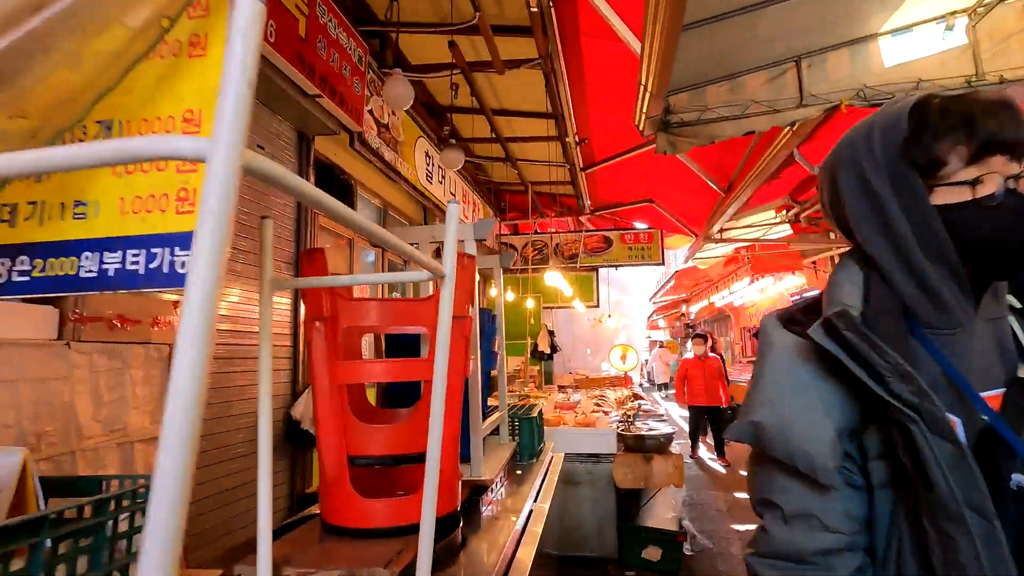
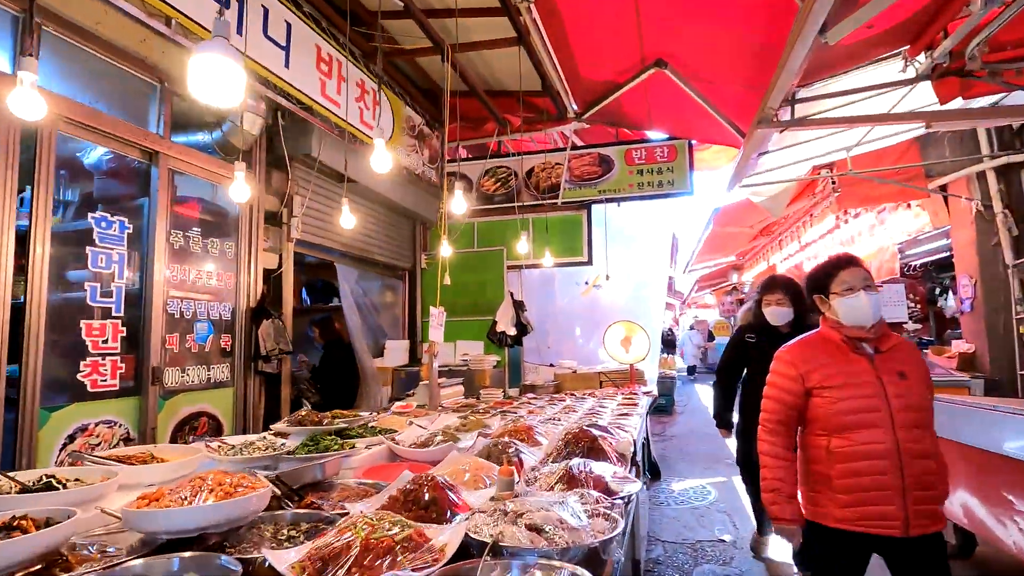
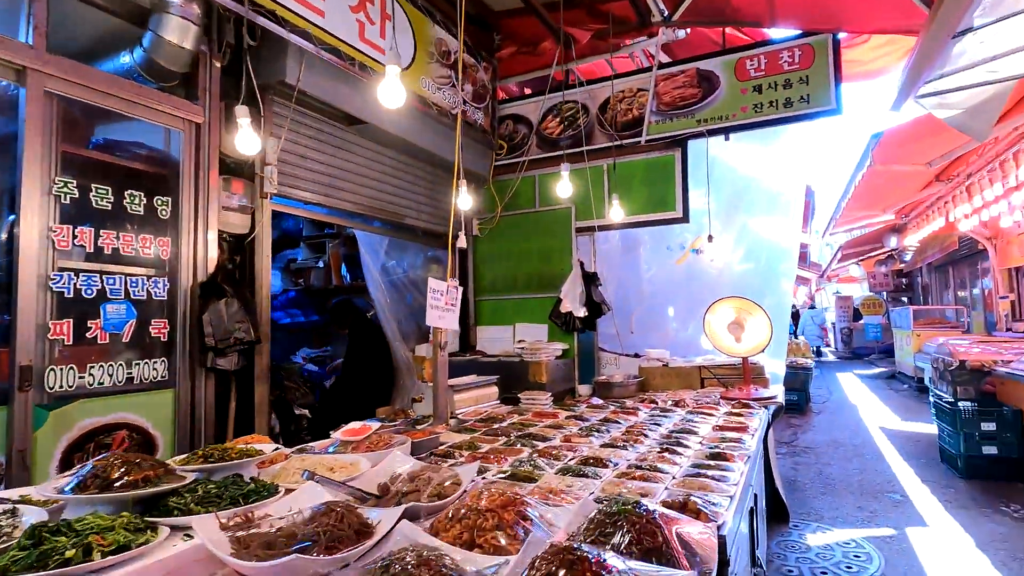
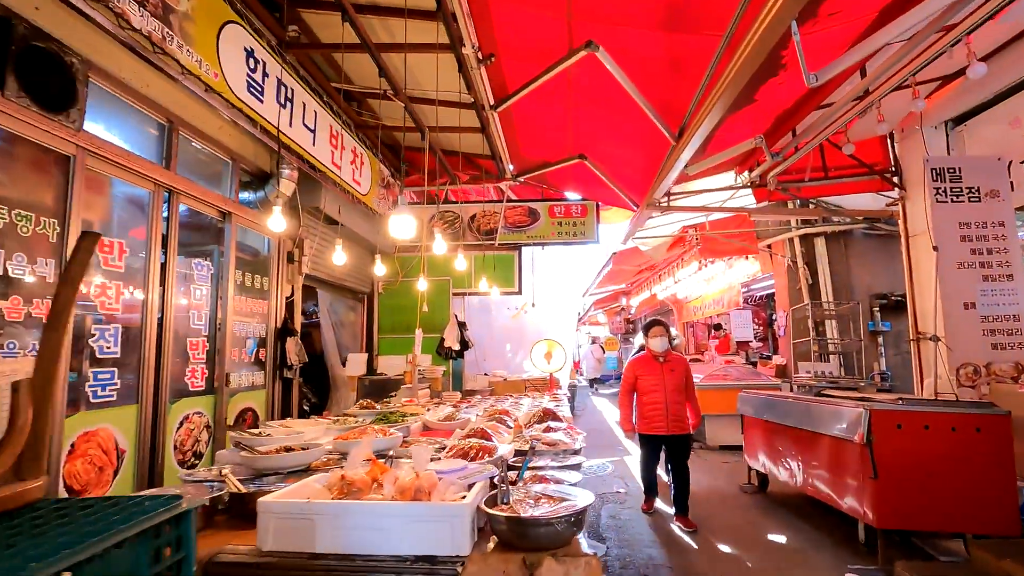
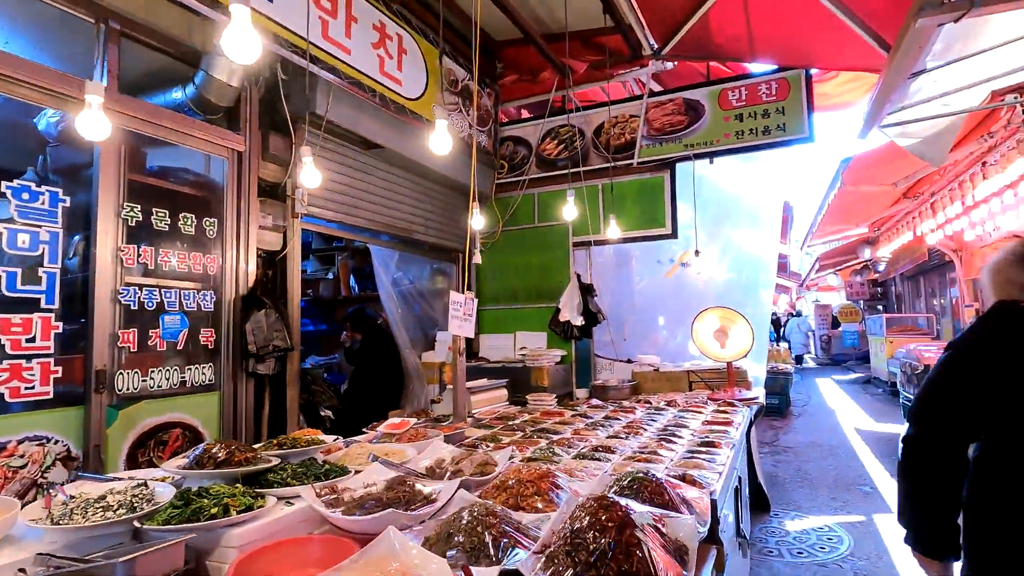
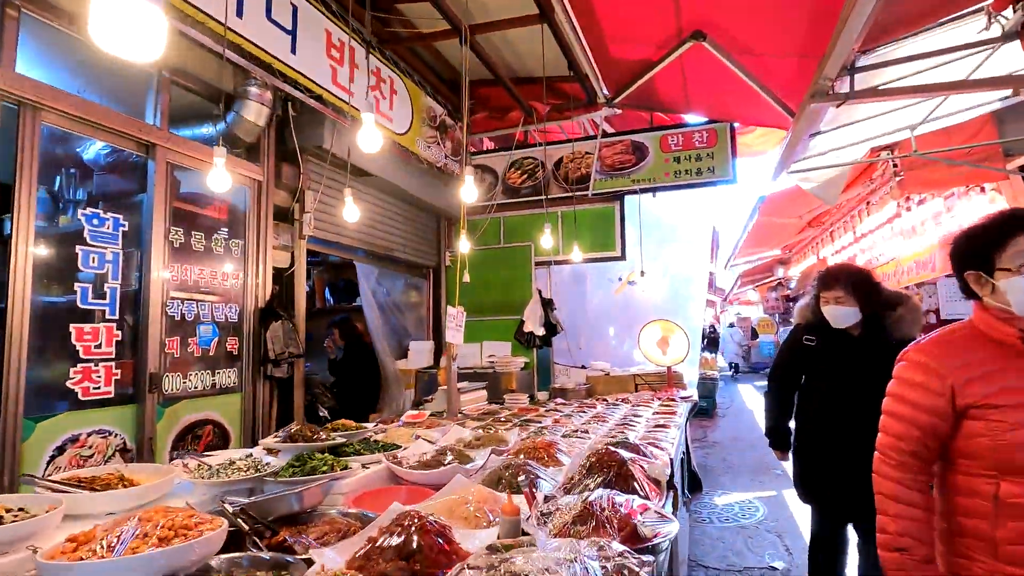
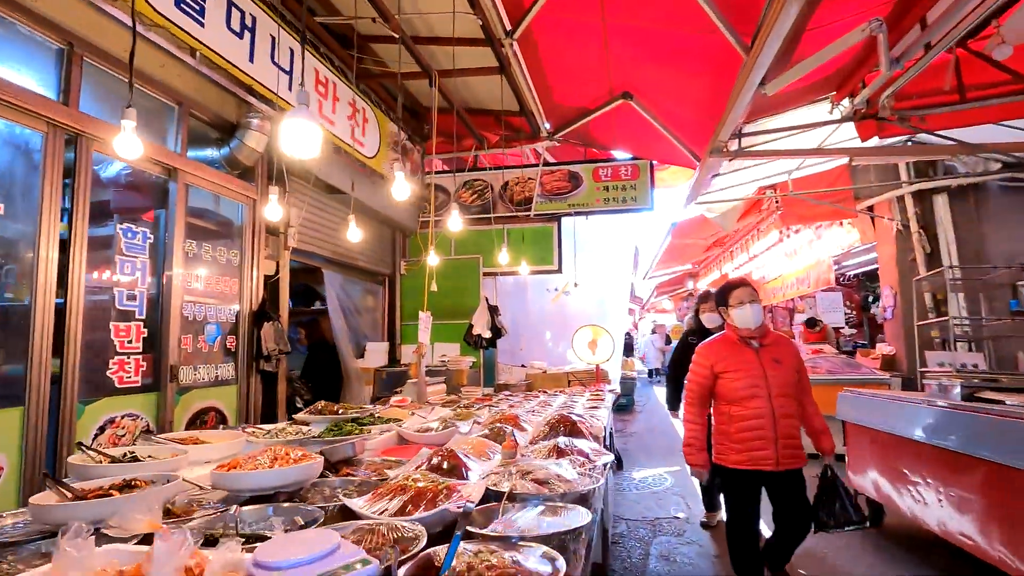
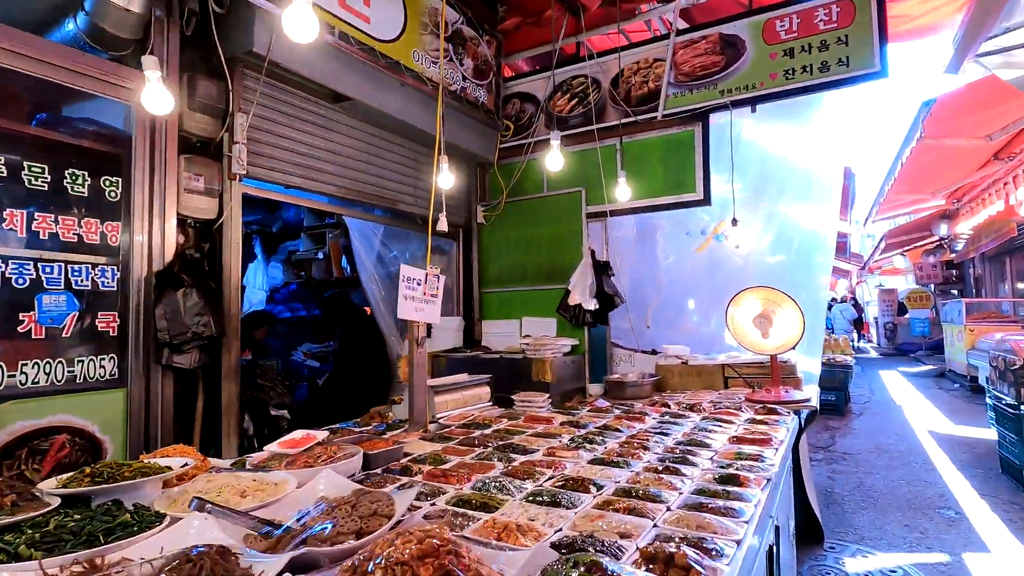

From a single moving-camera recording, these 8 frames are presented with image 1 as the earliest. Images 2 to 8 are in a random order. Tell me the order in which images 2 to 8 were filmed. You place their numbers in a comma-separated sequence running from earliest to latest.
4, 7, 2, 6, 5, 3, 8
